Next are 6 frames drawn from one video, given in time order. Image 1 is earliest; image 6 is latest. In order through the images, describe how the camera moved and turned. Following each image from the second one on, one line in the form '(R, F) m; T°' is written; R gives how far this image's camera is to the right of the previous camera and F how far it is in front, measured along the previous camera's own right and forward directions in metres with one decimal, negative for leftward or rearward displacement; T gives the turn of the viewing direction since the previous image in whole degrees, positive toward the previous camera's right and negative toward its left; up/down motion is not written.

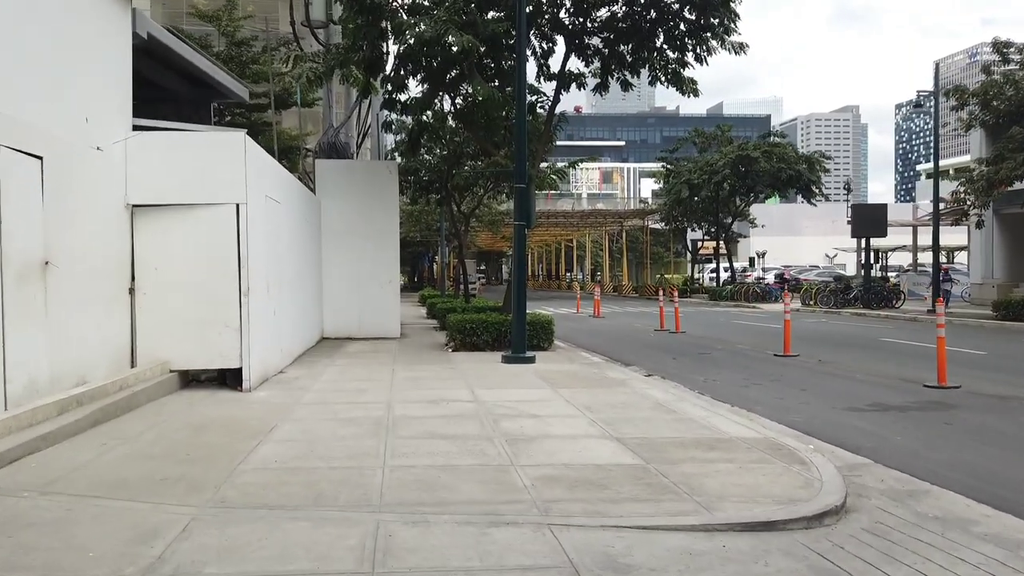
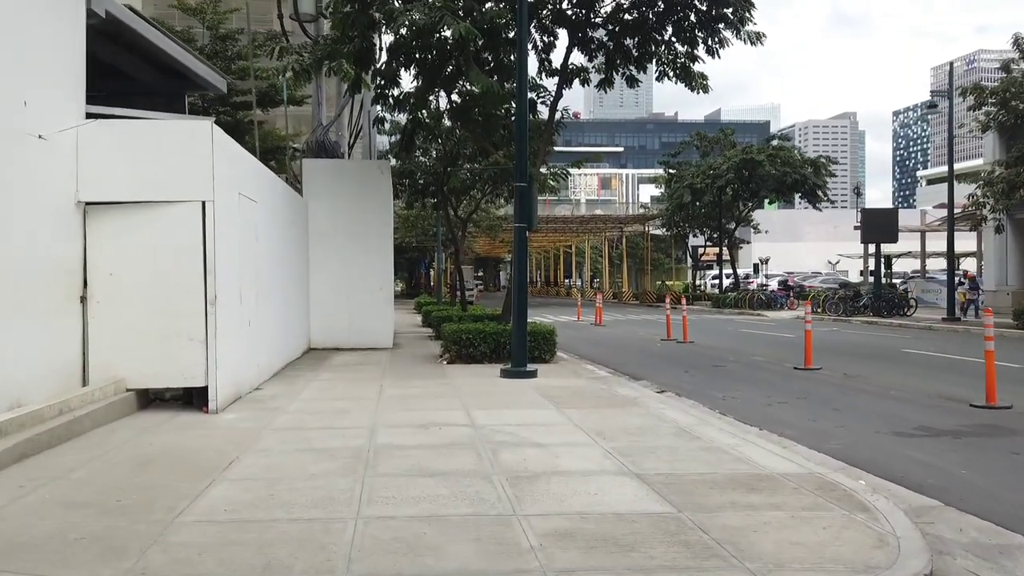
(0.0, +1.1) m; 0°
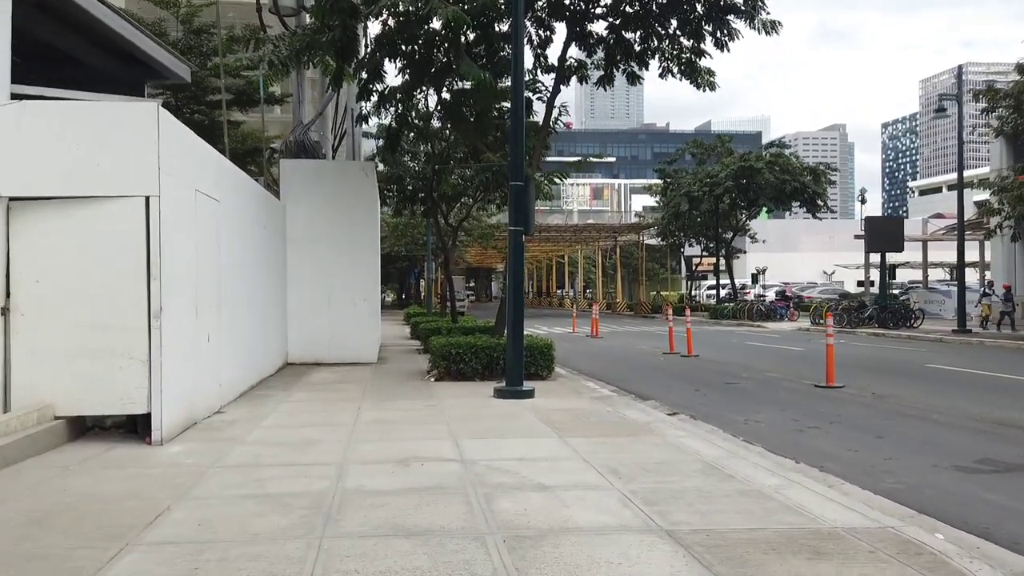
(0.0, +1.2) m; +1°
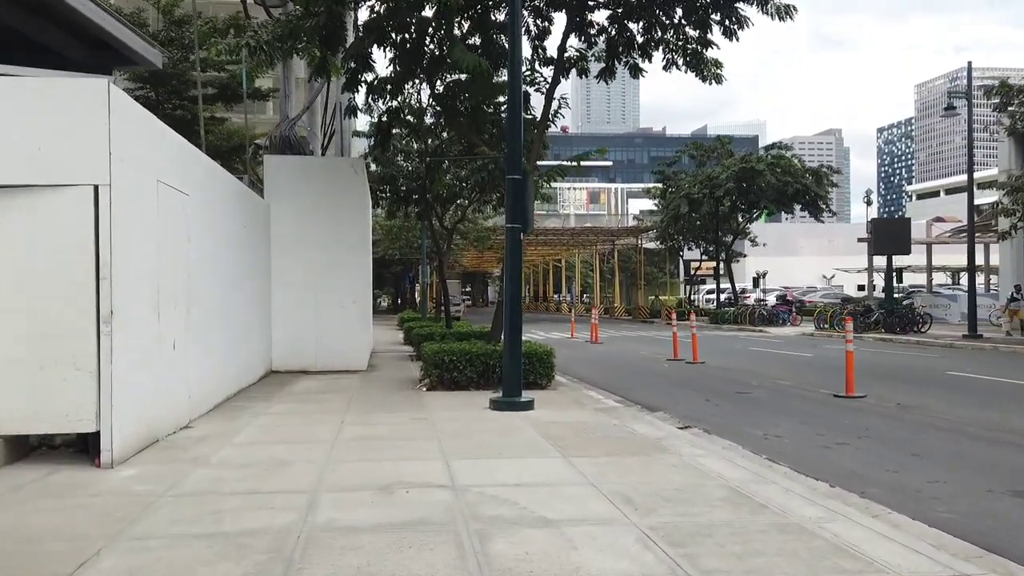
(0.0, +0.9) m; 0°
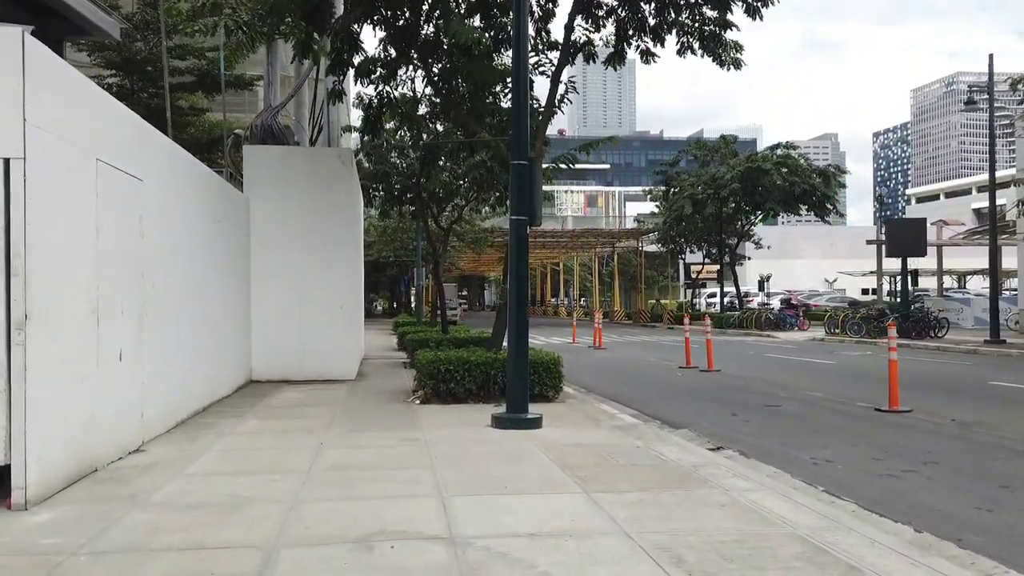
(-0.1, +1.3) m; 0°
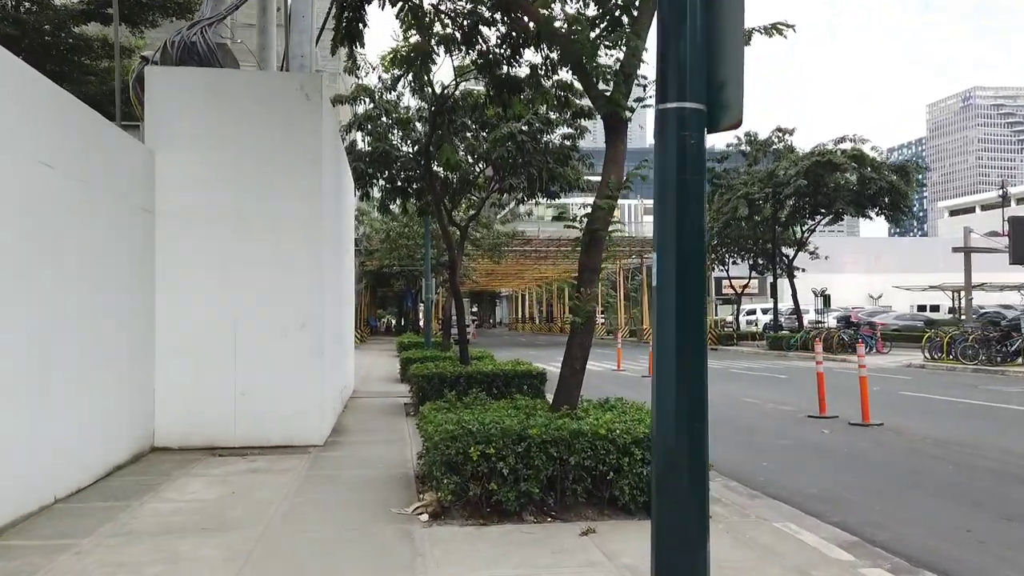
(-0.7, +5.5) m; -1°
